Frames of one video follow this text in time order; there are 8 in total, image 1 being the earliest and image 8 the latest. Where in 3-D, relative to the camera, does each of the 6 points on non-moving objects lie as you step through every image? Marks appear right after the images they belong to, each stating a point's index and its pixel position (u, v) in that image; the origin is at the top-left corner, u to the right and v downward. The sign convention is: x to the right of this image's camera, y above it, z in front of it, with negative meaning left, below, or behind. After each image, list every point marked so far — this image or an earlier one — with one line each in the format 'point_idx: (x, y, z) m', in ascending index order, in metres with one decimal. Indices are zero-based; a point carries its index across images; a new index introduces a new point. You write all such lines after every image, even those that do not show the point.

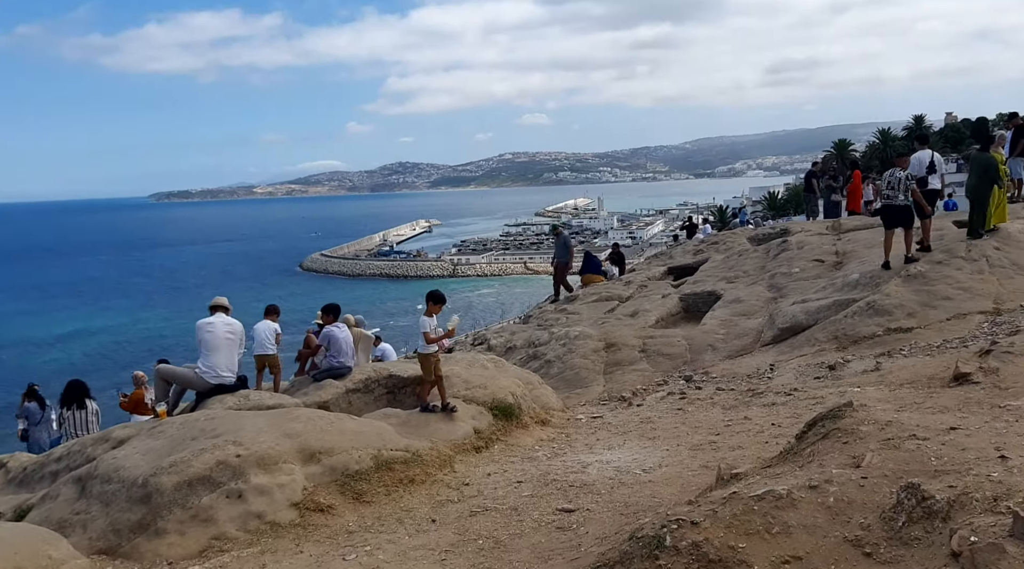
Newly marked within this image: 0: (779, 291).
0: (+4.4, -0.1, +13.4) m
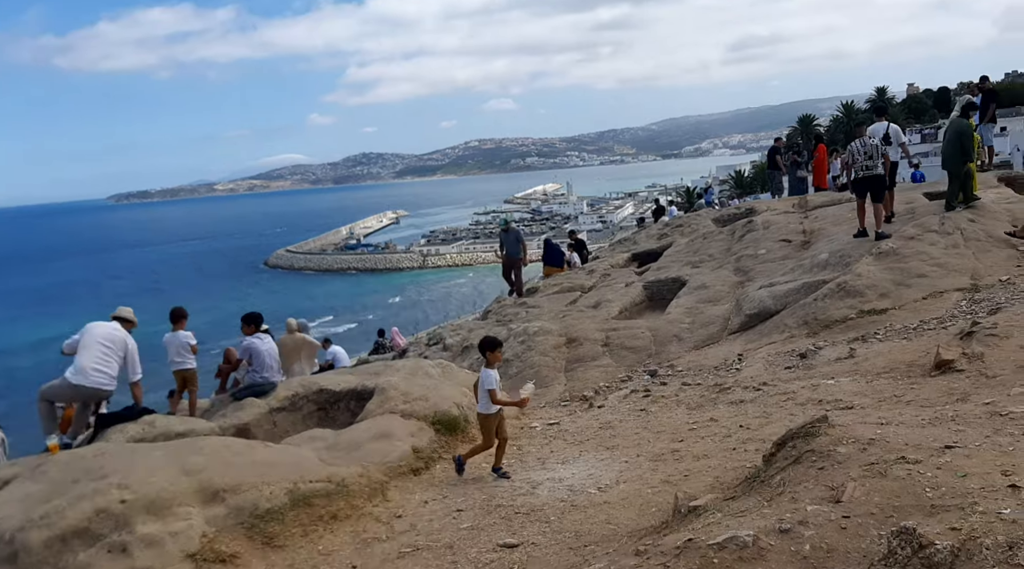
0: (+3.6, +0.1, +12.8) m
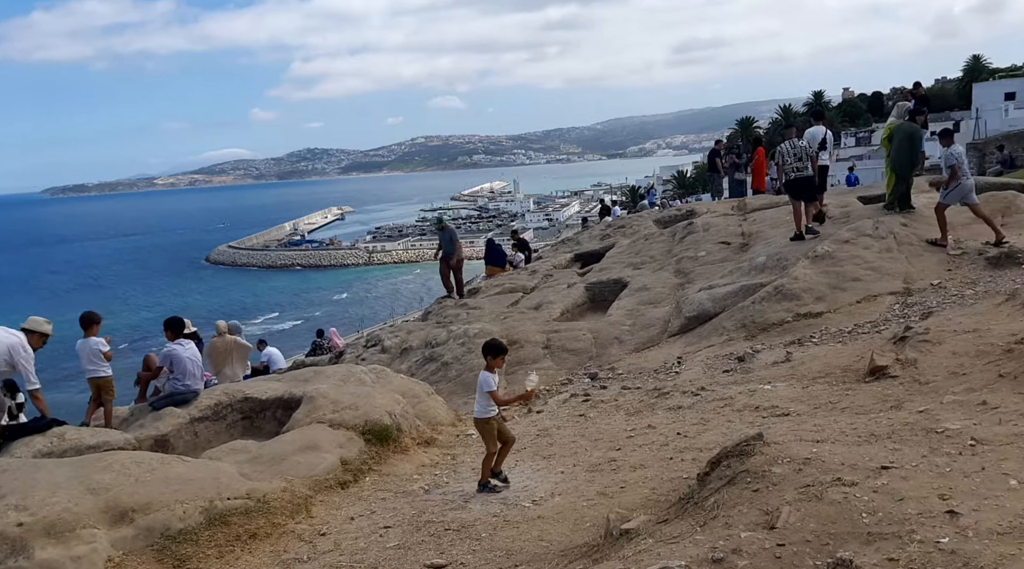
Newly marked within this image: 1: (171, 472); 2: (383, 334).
0: (+2.7, +0.1, +12.8) m
1: (-2.2, -1.2, +5.3) m
2: (-2.2, -0.8, +13.5) m
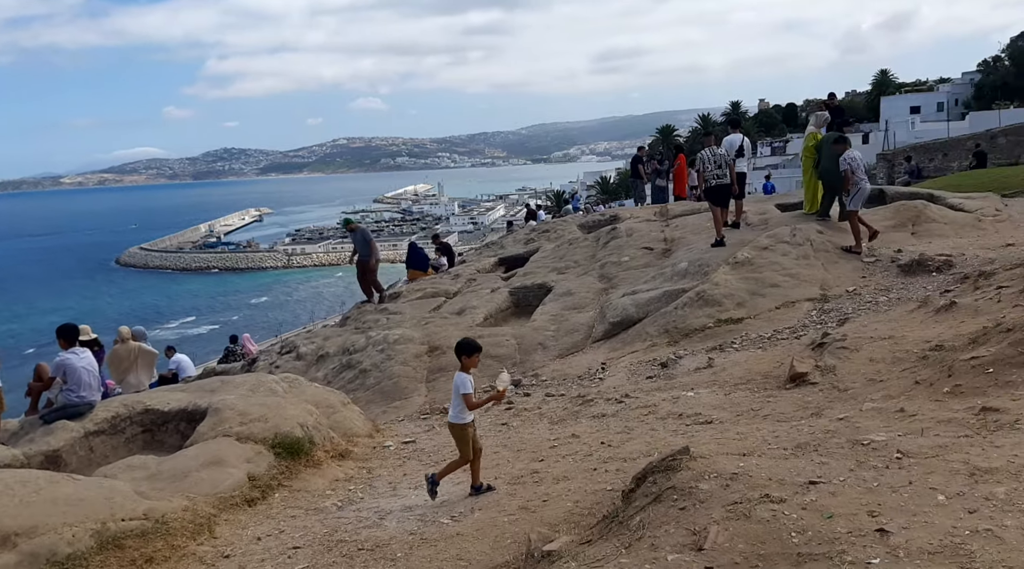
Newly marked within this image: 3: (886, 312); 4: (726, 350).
0: (+1.5, 0.0, +12.7) m
1: (-2.7, -1.2, +4.8) m
2: (-3.4, -0.9, +13.0) m
3: (+4.0, -0.3, +8.7) m
4: (+2.4, -0.7, +9.1) m
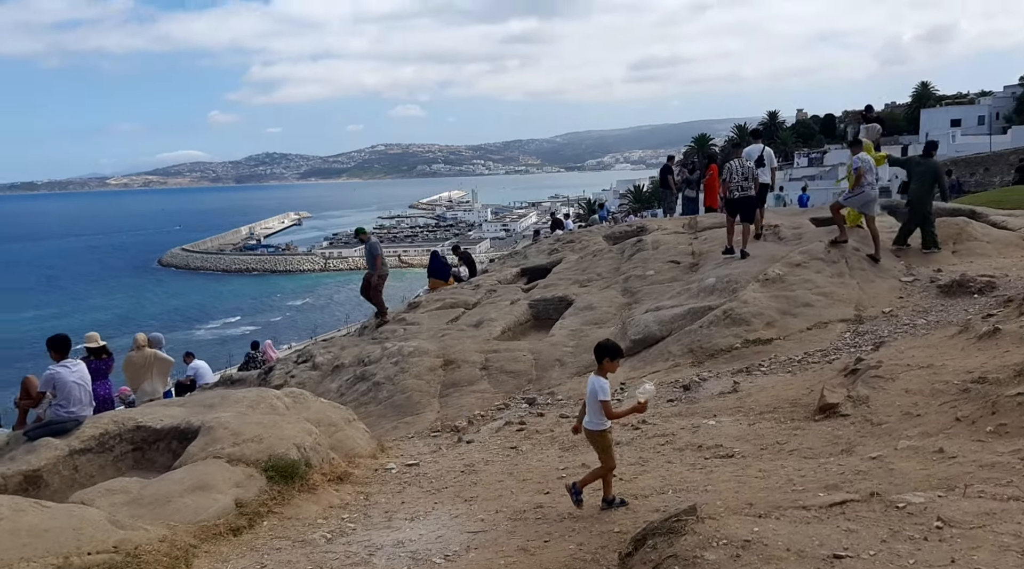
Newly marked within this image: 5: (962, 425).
0: (+1.8, -0.2, +12.3) m
1: (-2.7, -1.3, +4.5) m
2: (-3.1, -1.0, +12.8) m
3: (+4.1, -0.5, +8.2) m
4: (+2.5, -0.9, +8.6) m
5: (+3.0, -0.9, +5.5) m
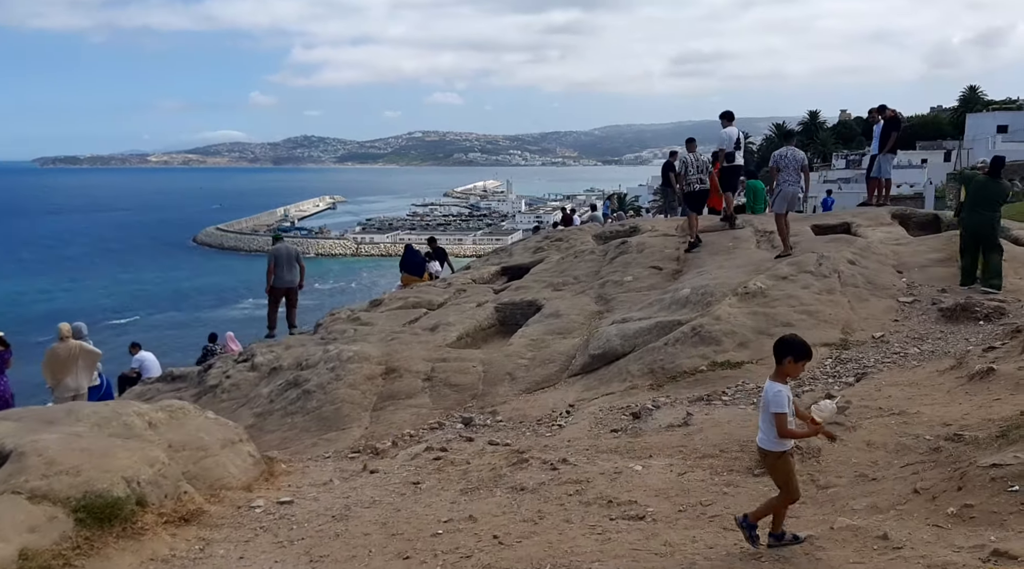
0: (+1.3, -0.3, +11.2) m
1: (-3.6, -1.3, +3.6) m
2: (-3.7, -0.9, +11.8) m
3: (+3.4, -0.7, +6.9) m
4: (+1.8, -1.1, +7.5) m
5: (+2.2, -1.1, +4.3) m
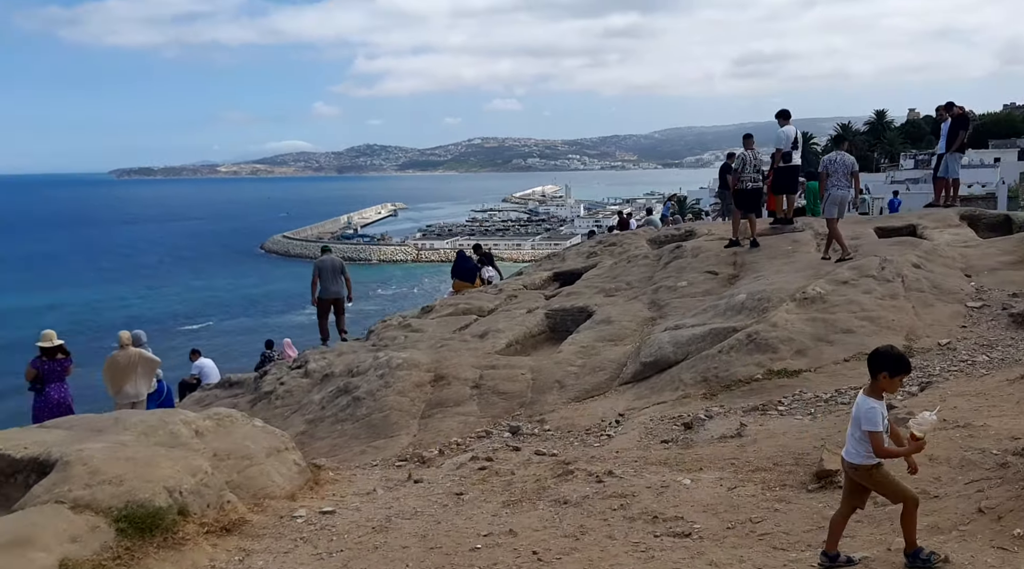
0: (+1.9, -0.4, +10.9) m
1: (-3.5, -1.4, +3.7) m
2: (-2.9, -1.0, +11.9) m
3: (+3.8, -0.8, +6.5) m
4: (+2.2, -1.1, +7.2) m
5: (+2.4, -1.2, +4.0) m
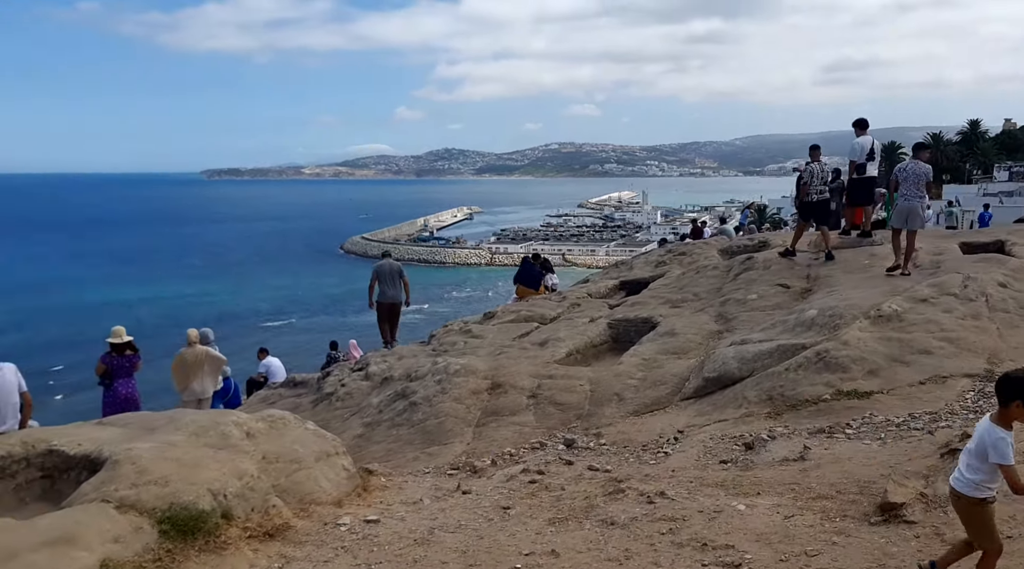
0: (+2.7, -0.5, +10.5) m
1: (-3.3, -1.3, +3.9) m
2: (-2.0, -1.1, +12.0) m
3: (+4.1, -0.9, +6.0) m
4: (+2.7, -1.3, +6.8) m
5: (+2.5, -1.3, +3.6) m
